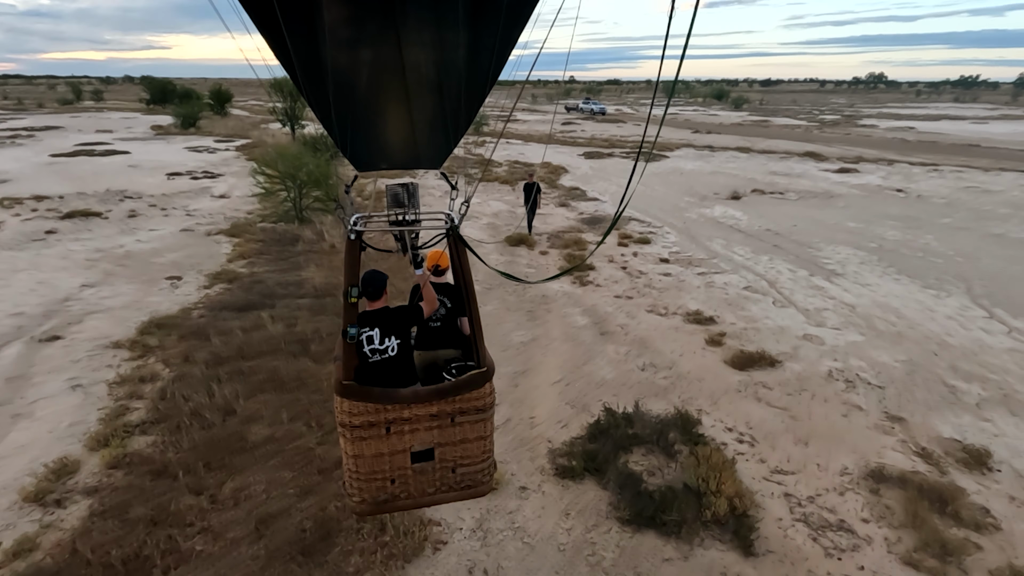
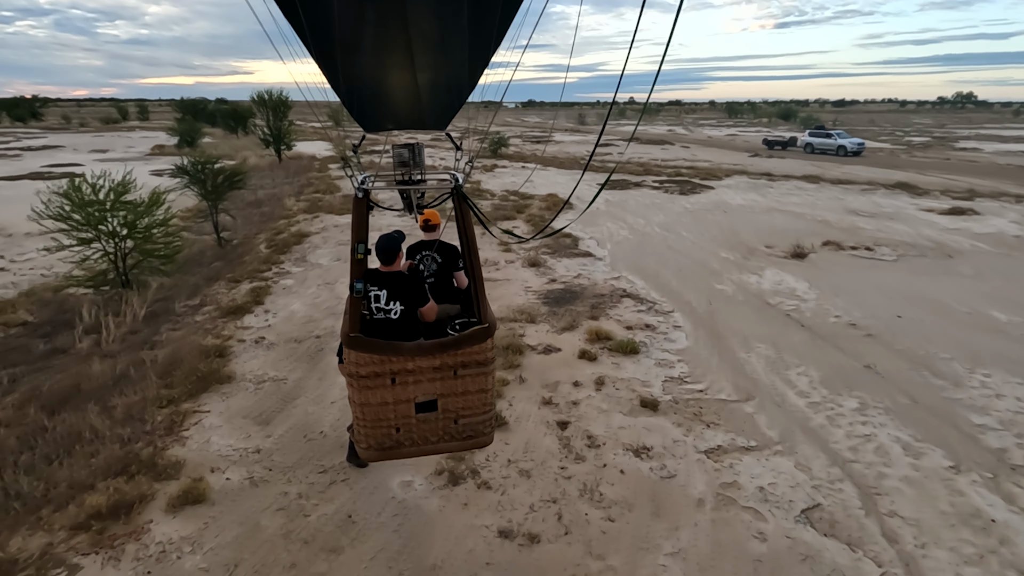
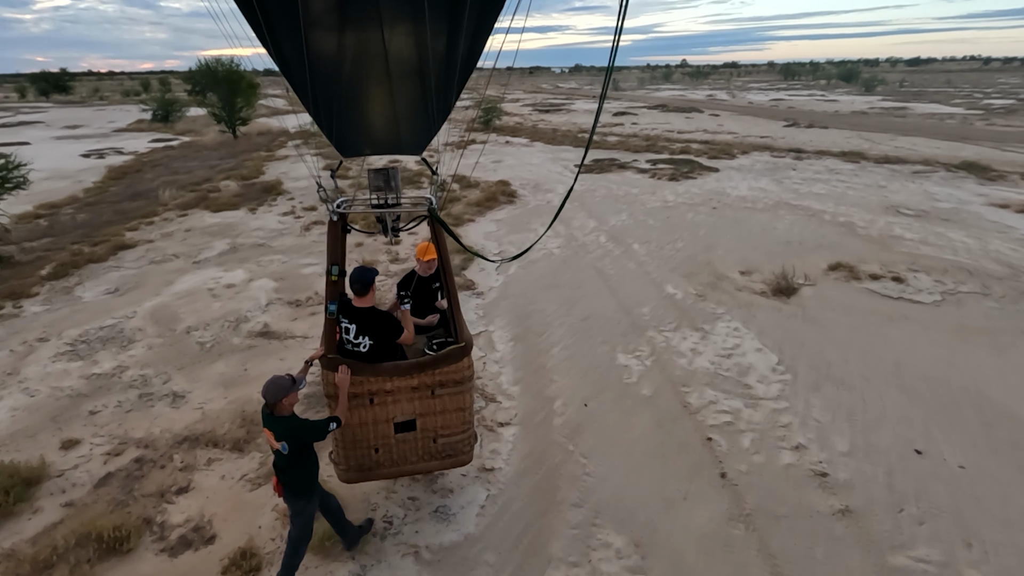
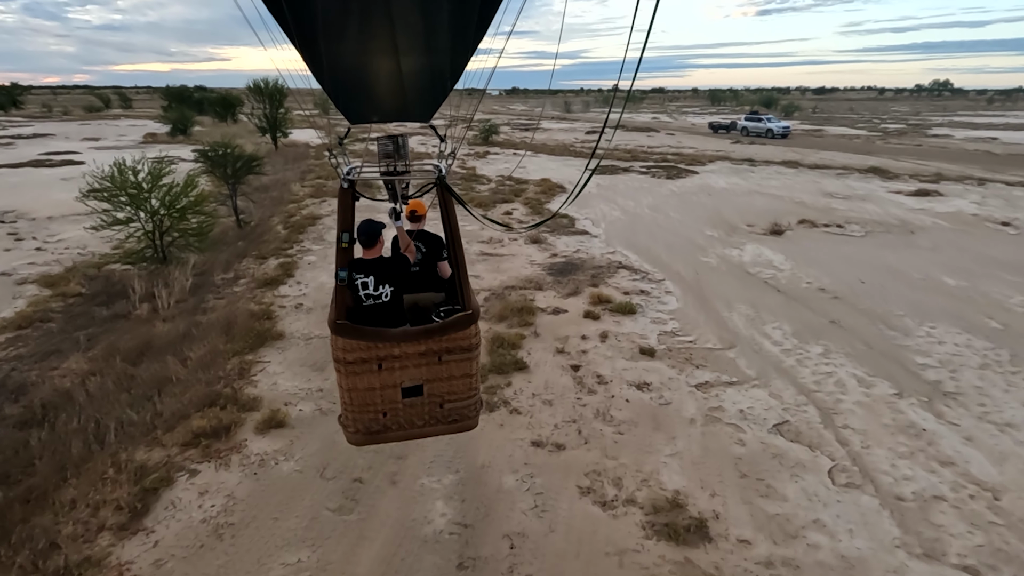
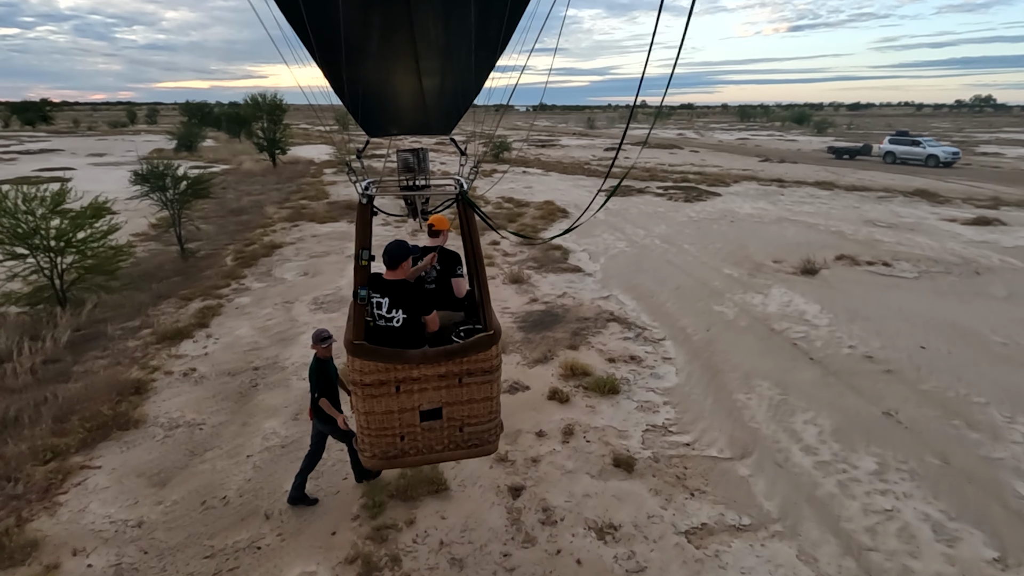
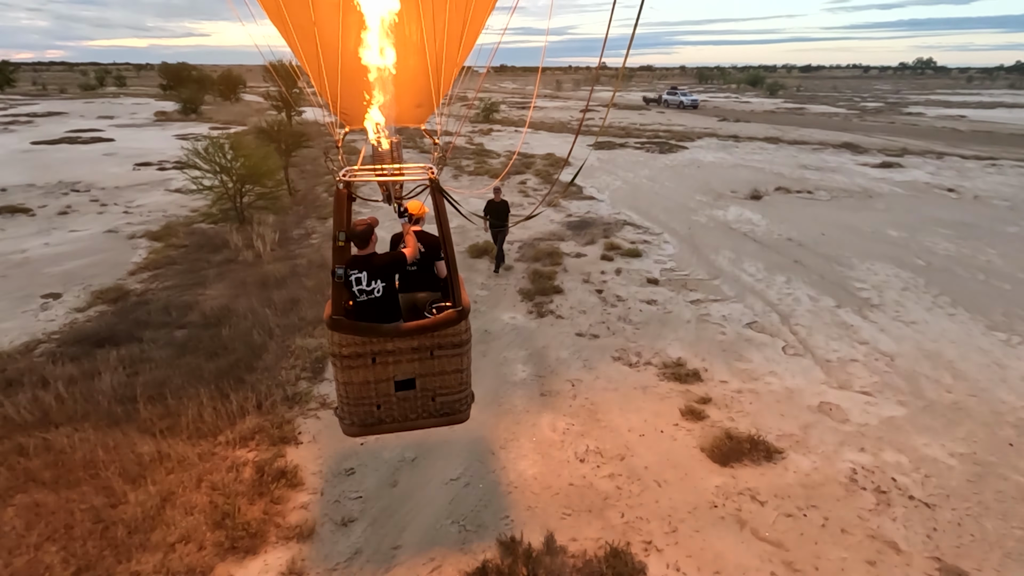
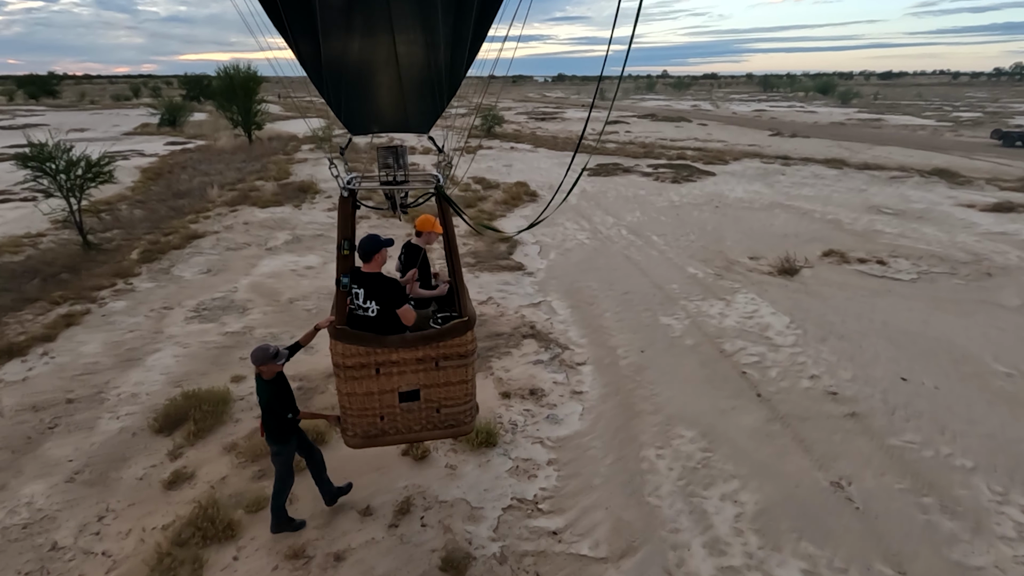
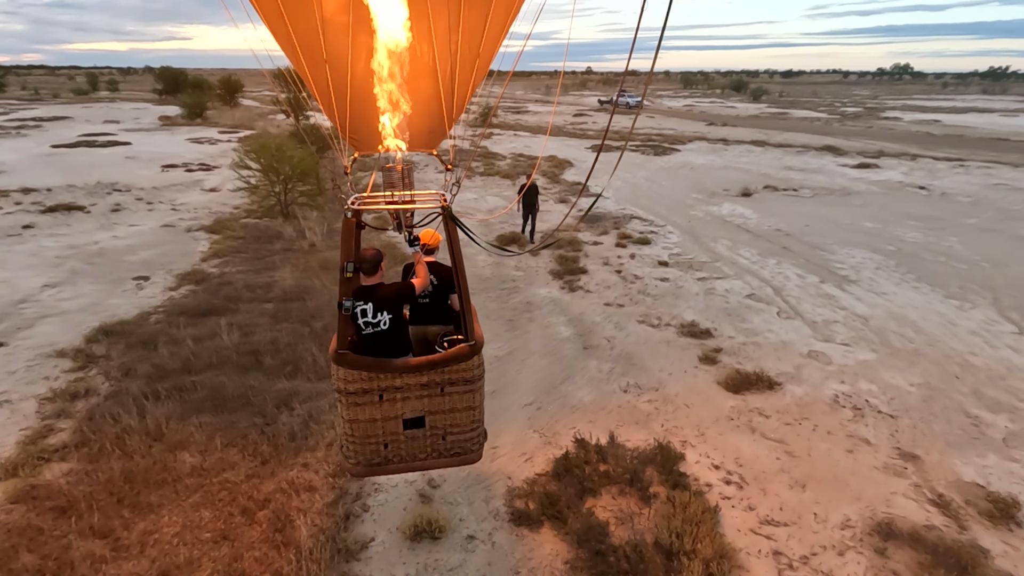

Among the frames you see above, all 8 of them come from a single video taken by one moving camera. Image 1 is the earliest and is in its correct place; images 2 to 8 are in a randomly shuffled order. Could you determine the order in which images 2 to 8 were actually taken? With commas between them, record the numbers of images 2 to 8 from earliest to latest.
8, 6, 4, 2, 5, 7, 3
